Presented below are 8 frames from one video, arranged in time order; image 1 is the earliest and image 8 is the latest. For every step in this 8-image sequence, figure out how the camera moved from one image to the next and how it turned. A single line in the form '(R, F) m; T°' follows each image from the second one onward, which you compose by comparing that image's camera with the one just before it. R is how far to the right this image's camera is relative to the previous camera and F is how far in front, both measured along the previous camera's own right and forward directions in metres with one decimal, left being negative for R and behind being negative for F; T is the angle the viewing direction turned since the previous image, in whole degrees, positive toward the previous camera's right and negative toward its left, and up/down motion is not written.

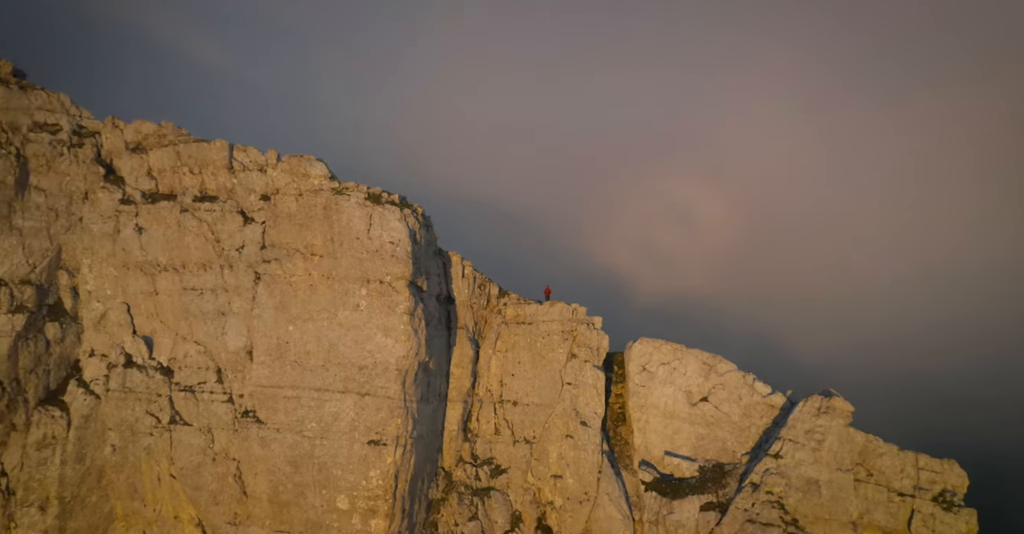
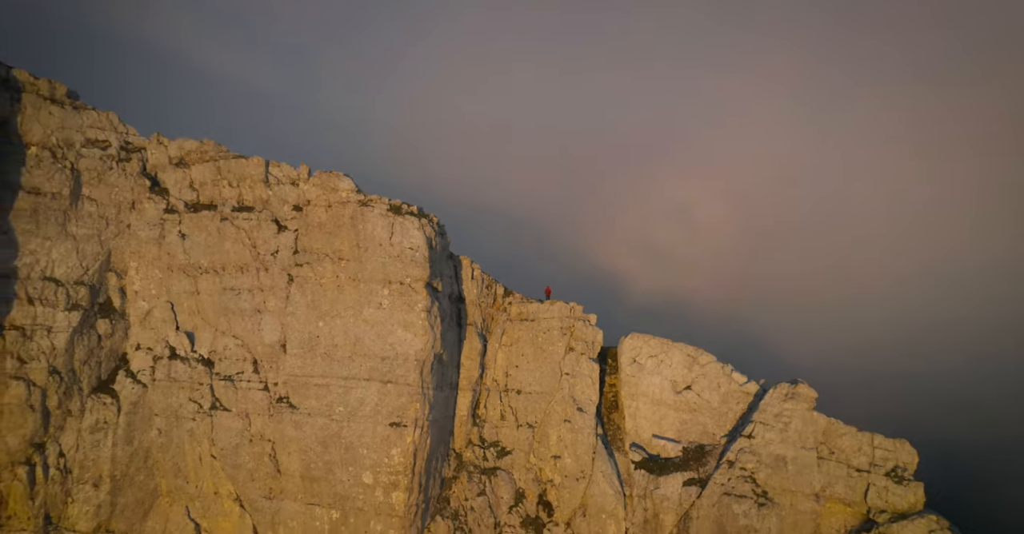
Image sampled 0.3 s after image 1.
(-0.1, -1.9) m; 0°
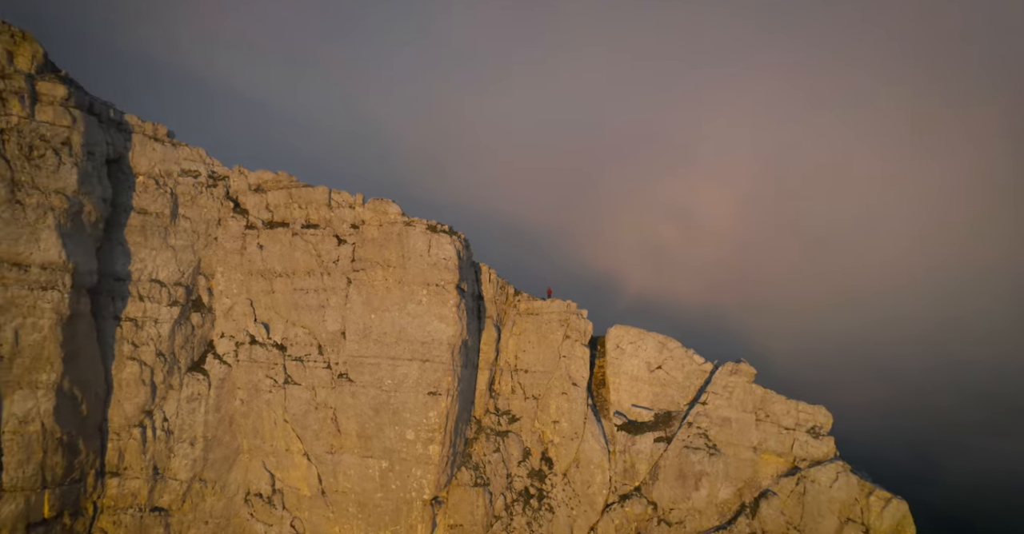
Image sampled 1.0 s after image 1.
(-0.2, -4.9) m; 0°
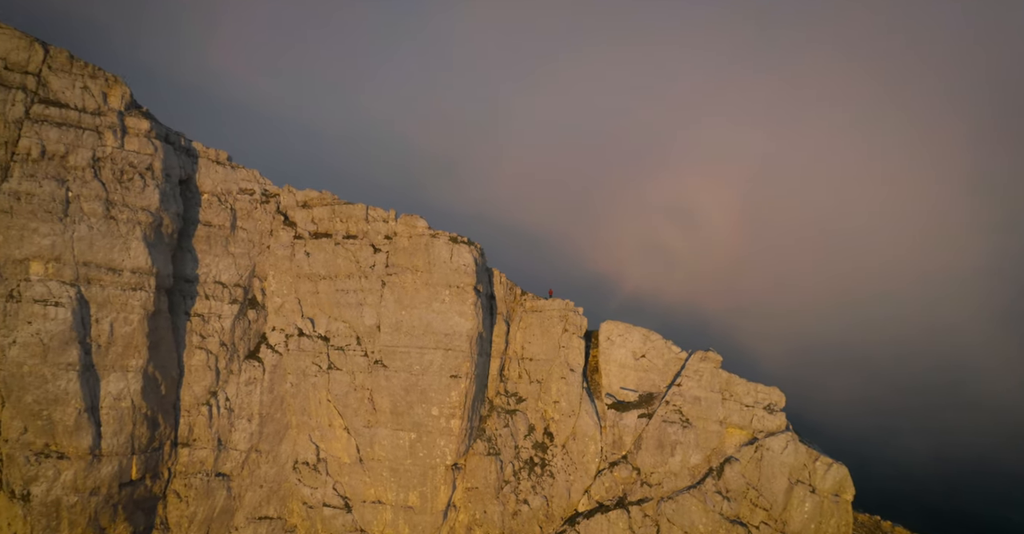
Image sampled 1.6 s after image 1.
(-0.2, -4.3) m; 0°
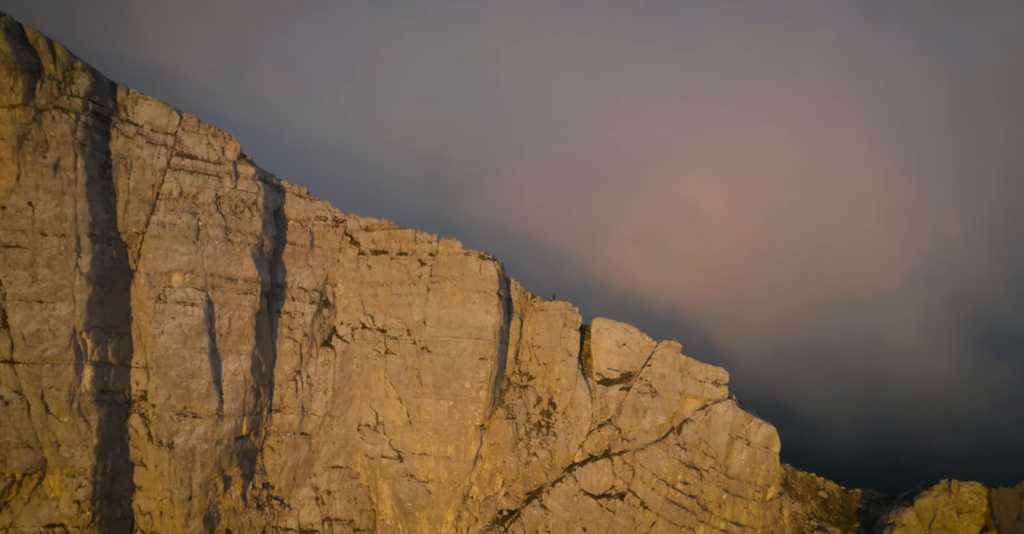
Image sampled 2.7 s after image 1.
(-0.5, -8.7) m; 0°
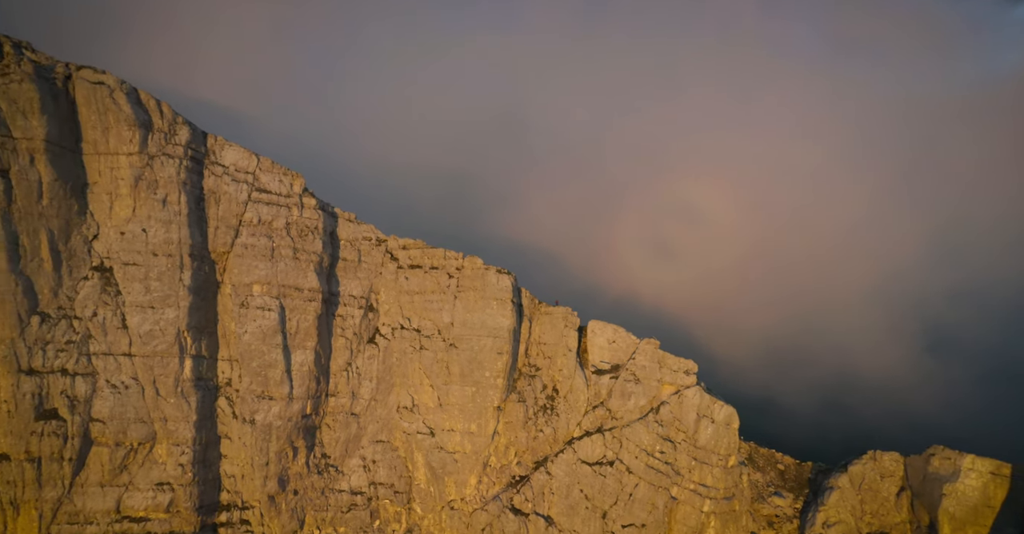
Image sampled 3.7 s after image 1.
(-0.5, -8.3) m; 0°
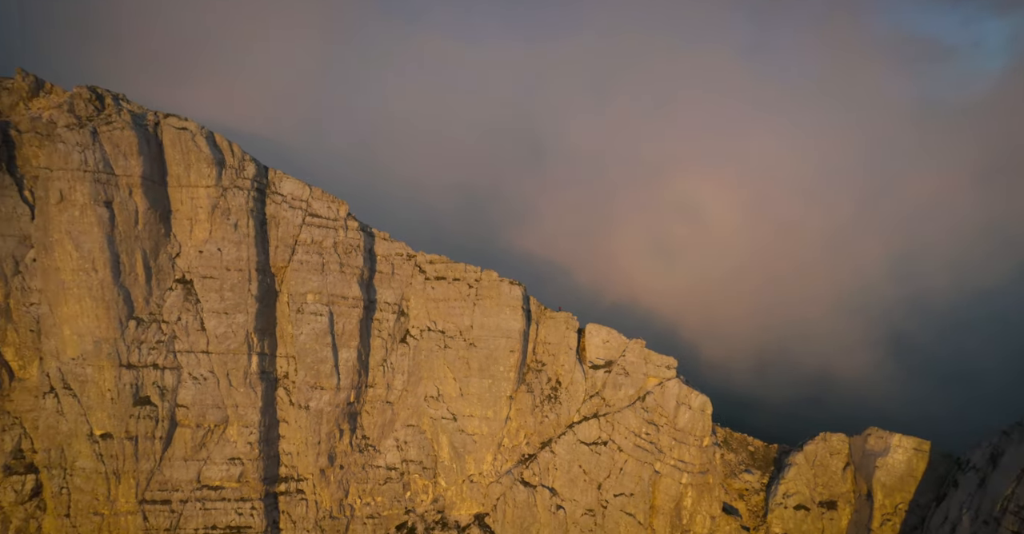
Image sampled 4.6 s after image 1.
(-0.5, -8.3) m; 0°
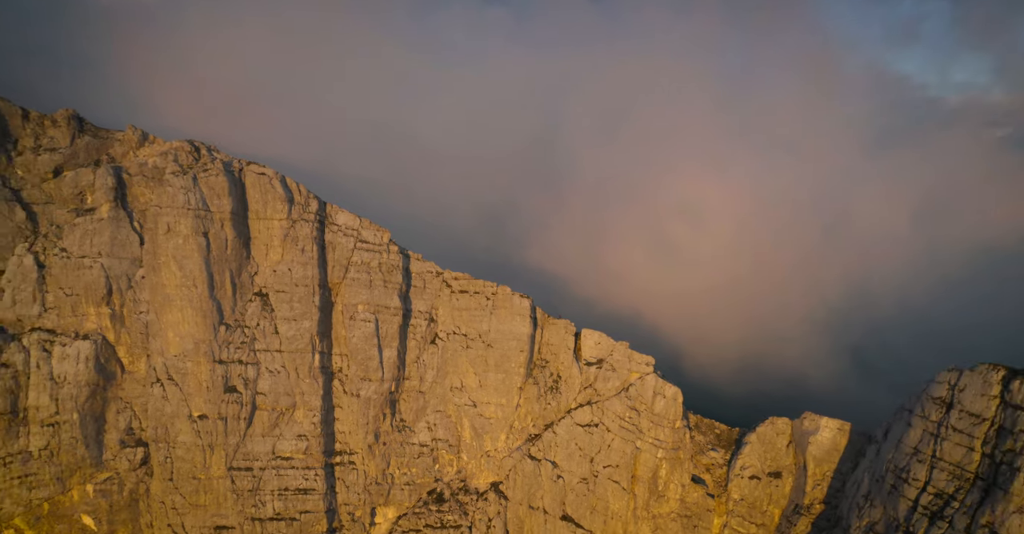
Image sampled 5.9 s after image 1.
(-0.7, -12.3) m; 0°
